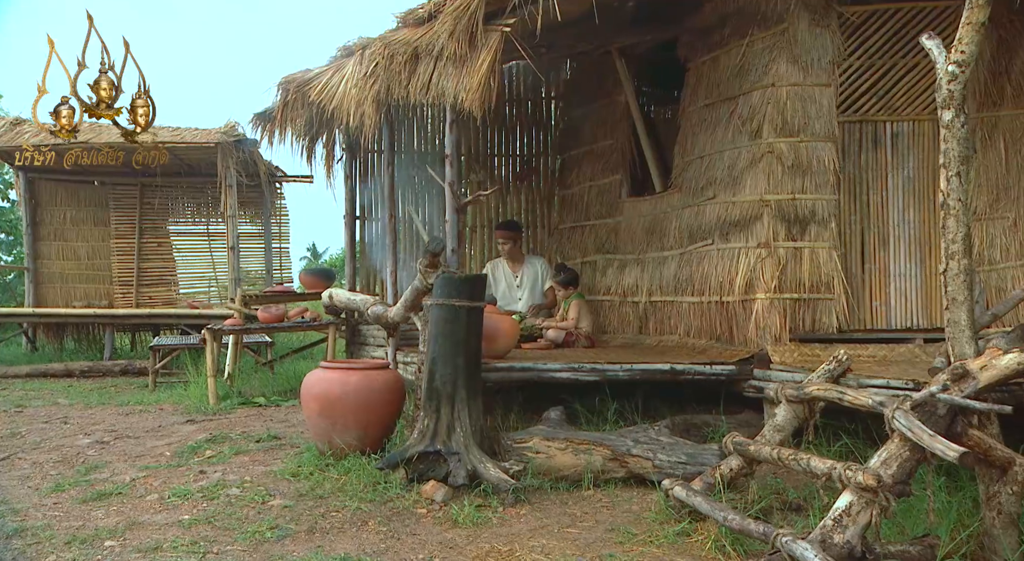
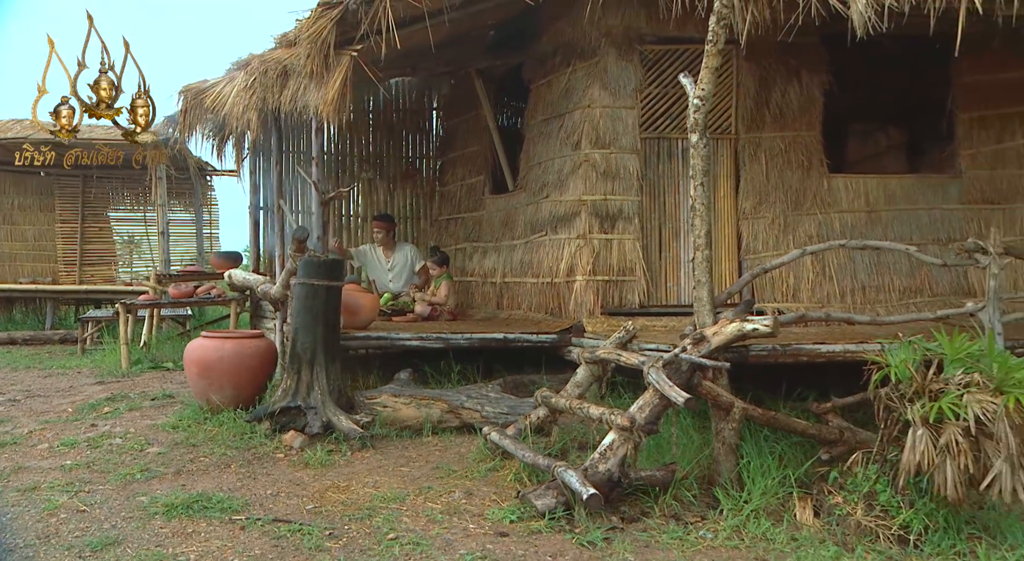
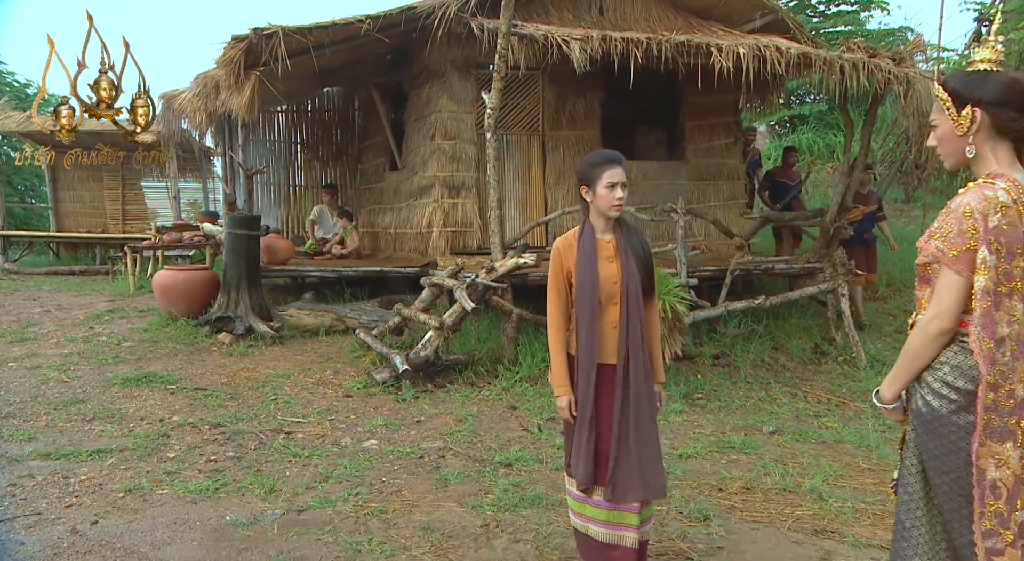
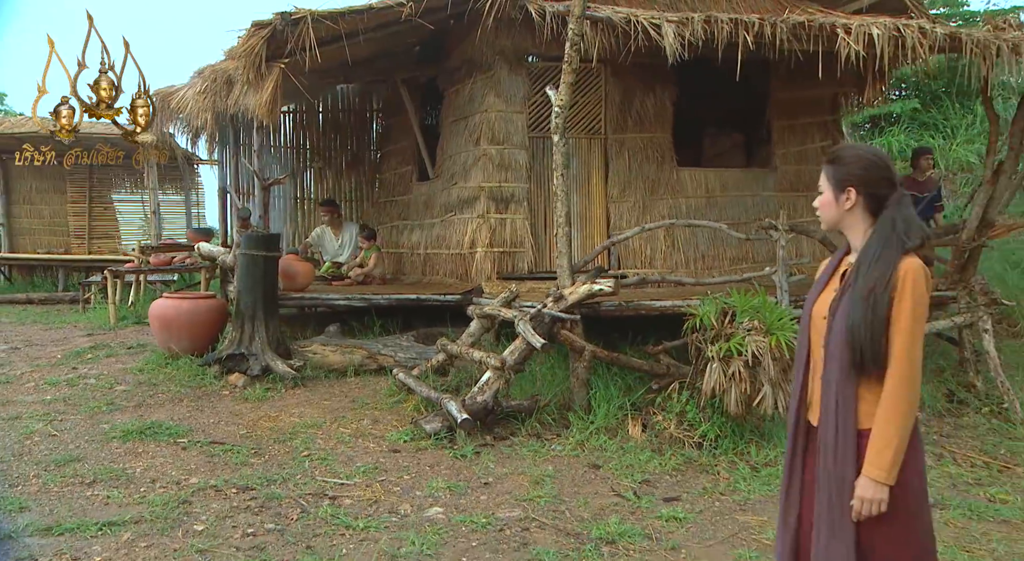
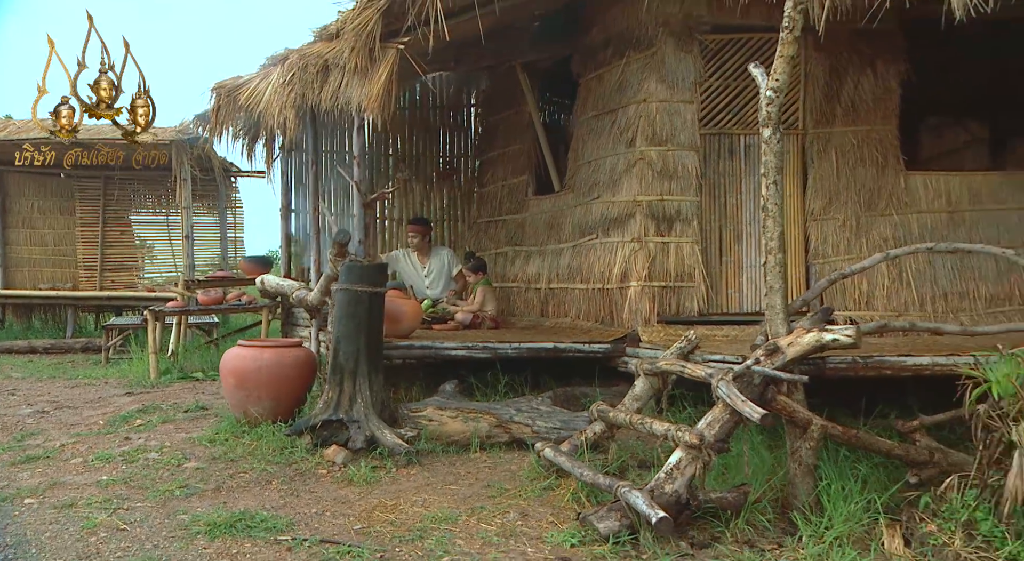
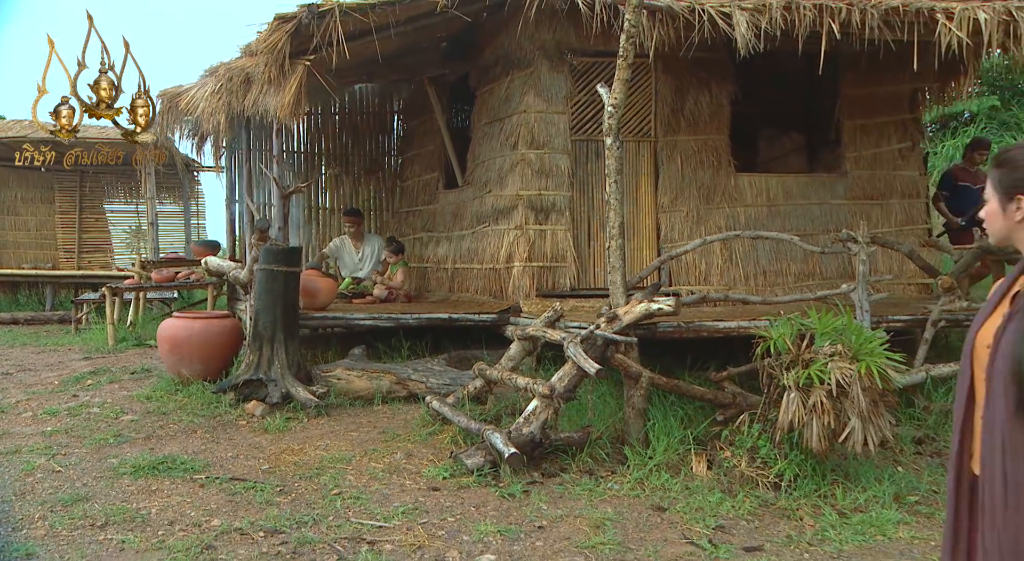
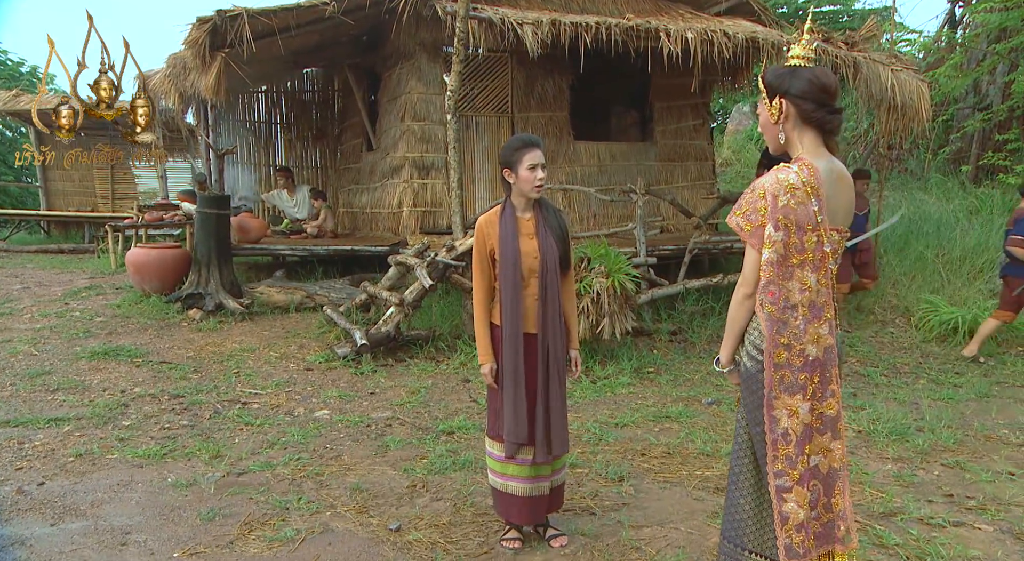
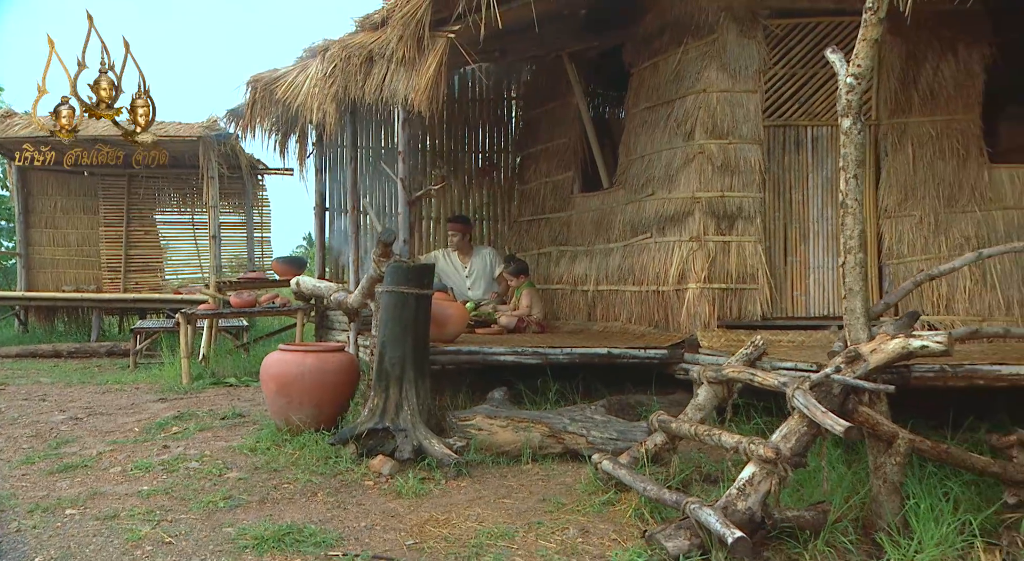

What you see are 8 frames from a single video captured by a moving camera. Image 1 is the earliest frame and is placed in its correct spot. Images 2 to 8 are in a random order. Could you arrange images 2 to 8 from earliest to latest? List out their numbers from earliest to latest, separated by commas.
8, 5, 2, 6, 4, 3, 7
